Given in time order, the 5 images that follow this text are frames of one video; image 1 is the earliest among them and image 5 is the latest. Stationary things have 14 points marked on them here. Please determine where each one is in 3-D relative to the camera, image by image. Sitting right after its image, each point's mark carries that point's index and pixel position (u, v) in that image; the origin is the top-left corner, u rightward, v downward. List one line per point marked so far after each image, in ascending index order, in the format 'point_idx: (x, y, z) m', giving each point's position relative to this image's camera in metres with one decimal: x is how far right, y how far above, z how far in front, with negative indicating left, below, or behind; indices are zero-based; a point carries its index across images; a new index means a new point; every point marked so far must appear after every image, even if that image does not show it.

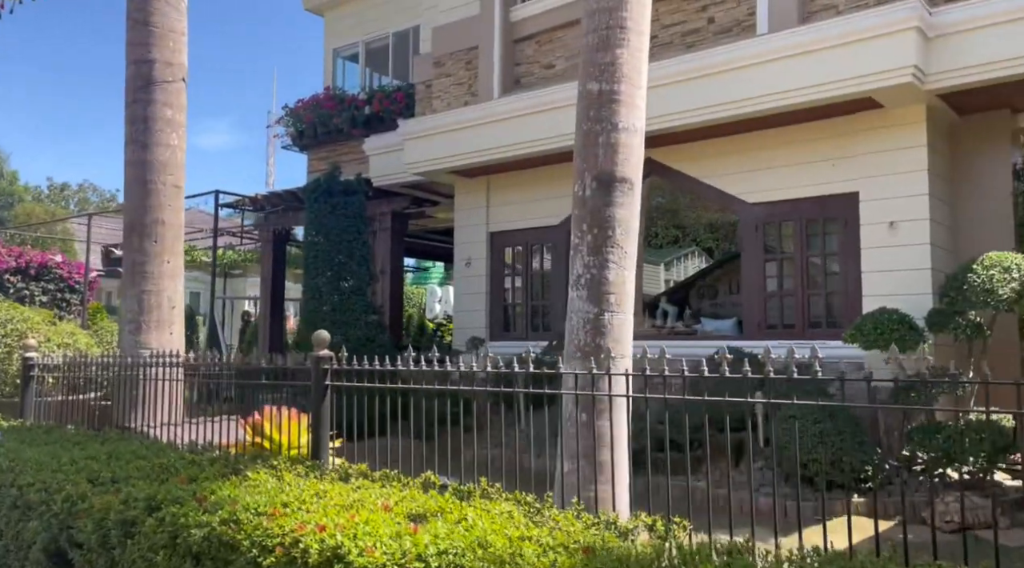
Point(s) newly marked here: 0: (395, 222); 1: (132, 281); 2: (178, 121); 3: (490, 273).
0: (-1.6, +0.8, +11.1) m
1: (-3.2, 0.0, +6.8) m
2: (-2.9, +1.4, +7.1) m
3: (-0.3, +0.1, +10.0) m
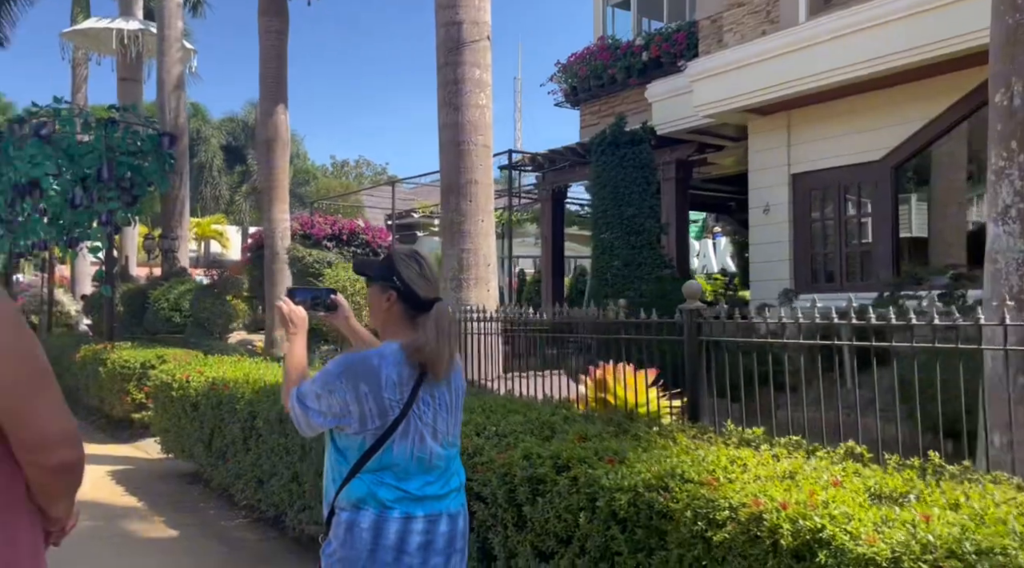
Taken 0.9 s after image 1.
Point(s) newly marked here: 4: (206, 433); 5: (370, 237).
0: (+2.2, +1.5, +10.6) m
1: (-0.5, +0.4, +7.0) m
2: (-0.2, +1.8, +7.1) m
3: (+3.2, +0.7, +9.2) m
4: (-2.2, -1.1, +5.9) m
5: (-2.7, +0.9, +15.7) m
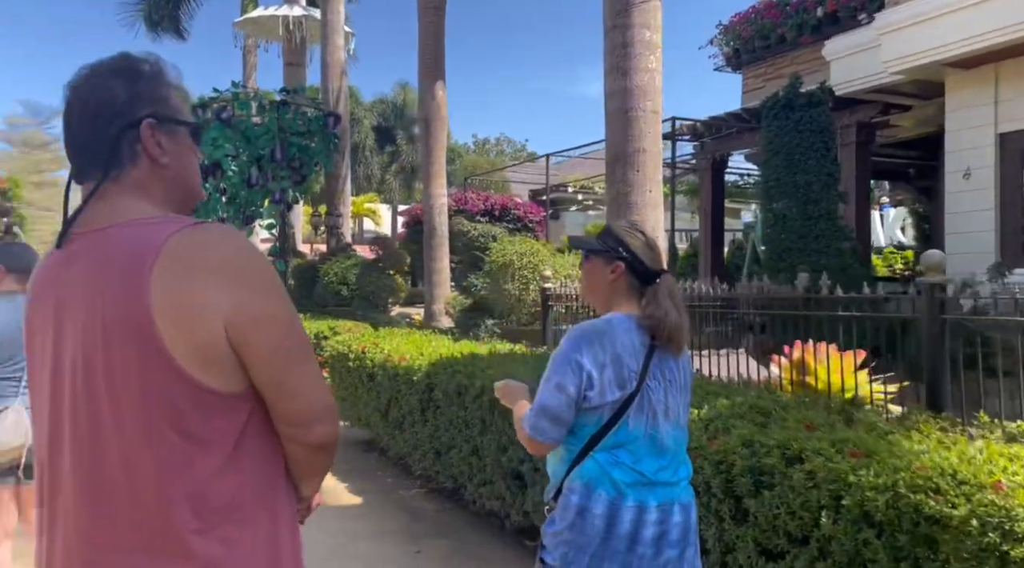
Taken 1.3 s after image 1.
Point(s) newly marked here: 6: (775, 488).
0: (+4.2, +1.8, +9.8) m
1: (+0.9, +0.6, +6.8) m
2: (+1.2, +2.0, +6.8) m
3: (+4.9, +1.0, +8.3) m
4: (-1.0, -0.9, +6.0) m
5: (+0.2, +1.4, +15.6) m
6: (+0.8, -0.6, +2.4) m
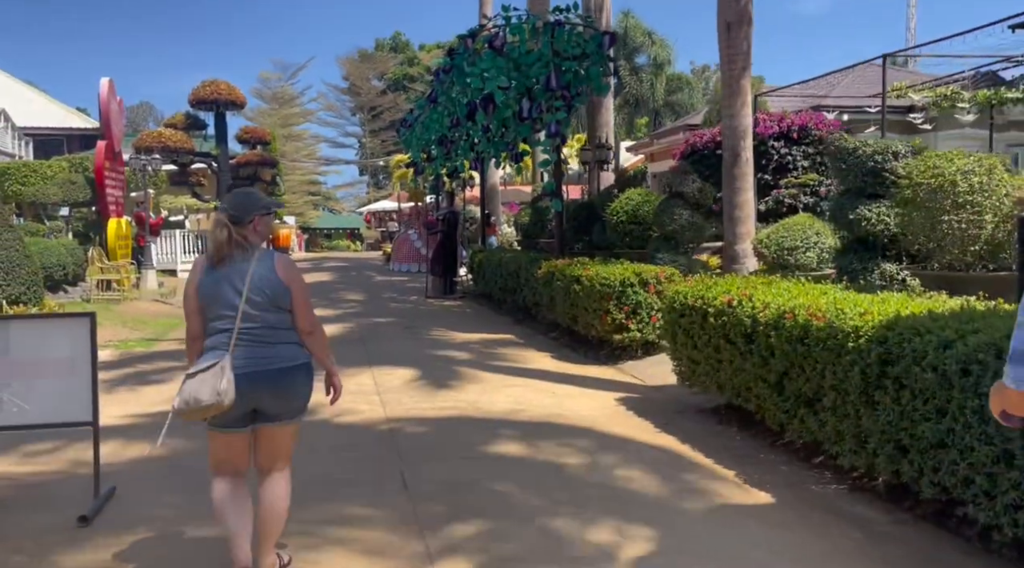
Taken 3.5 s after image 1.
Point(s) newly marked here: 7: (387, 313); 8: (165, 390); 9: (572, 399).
0: (+7.5, +2.5, +6.8) m
1: (+3.6, +1.1, +4.8) m
2: (+3.8, +2.5, +4.6) m
3: (+7.9, +1.6, +5.2) m
4: (+1.6, -0.5, +4.6) m
5: (+5.1, +2.5, +13.5) m
6: (+2.4, -0.5, +0.7) m
7: (-2.2, -0.5, +14.6) m
8: (-3.6, -1.1, +8.4) m
9: (+0.6, -1.1, +7.8) m
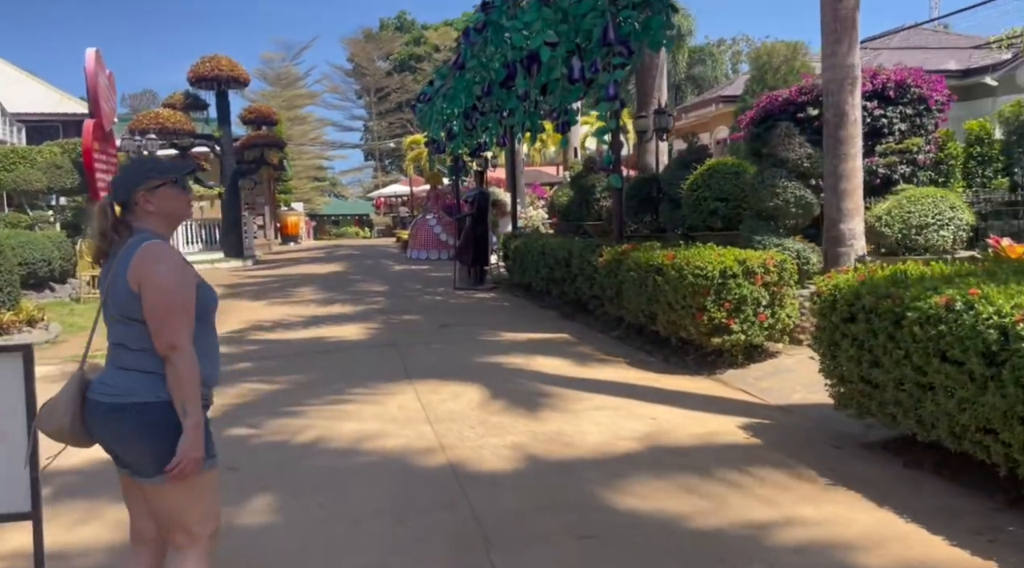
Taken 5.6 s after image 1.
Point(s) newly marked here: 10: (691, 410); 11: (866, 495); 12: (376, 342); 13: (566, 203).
0: (+8.1, +2.6, +4.8) m
1: (+4.2, +1.1, +2.9) m
2: (+4.4, +2.5, +2.7) m
3: (+8.5, +1.7, +3.3) m
4: (+2.3, -0.5, +2.8) m
5: (+5.8, +2.7, +11.6) m
6: (+3.0, -0.6, -1.2) m
7: (-1.5, -0.4, +12.8) m
8: (-2.9, -1.1, +6.6) m
9: (+1.3, -1.1, +6.0) m
10: (+1.4, -1.0, +6.6) m
11: (+2.0, -1.2, +4.7) m
12: (-1.7, -0.7, +10.2) m
13: (+1.0, +1.5, +15.1) m
